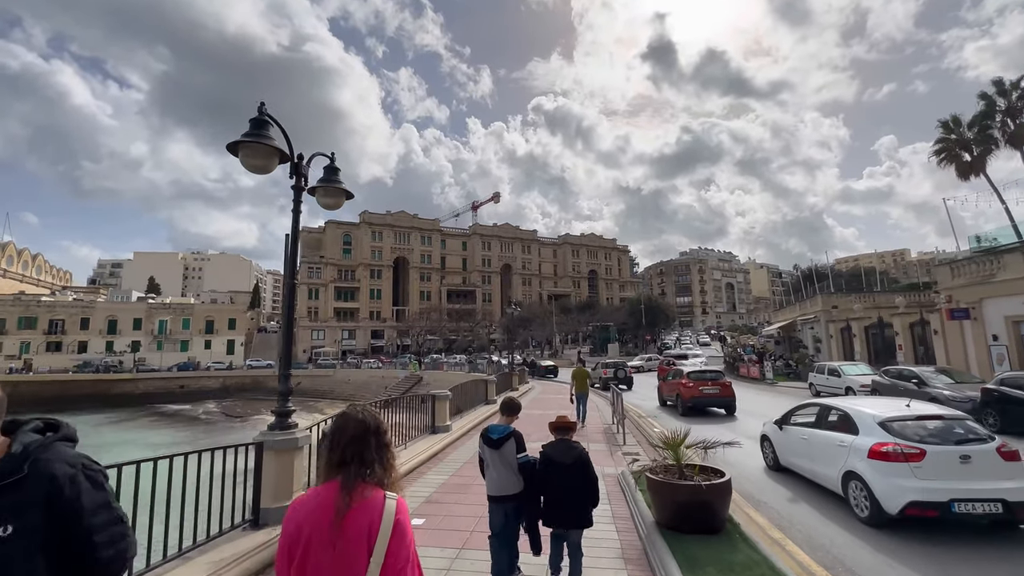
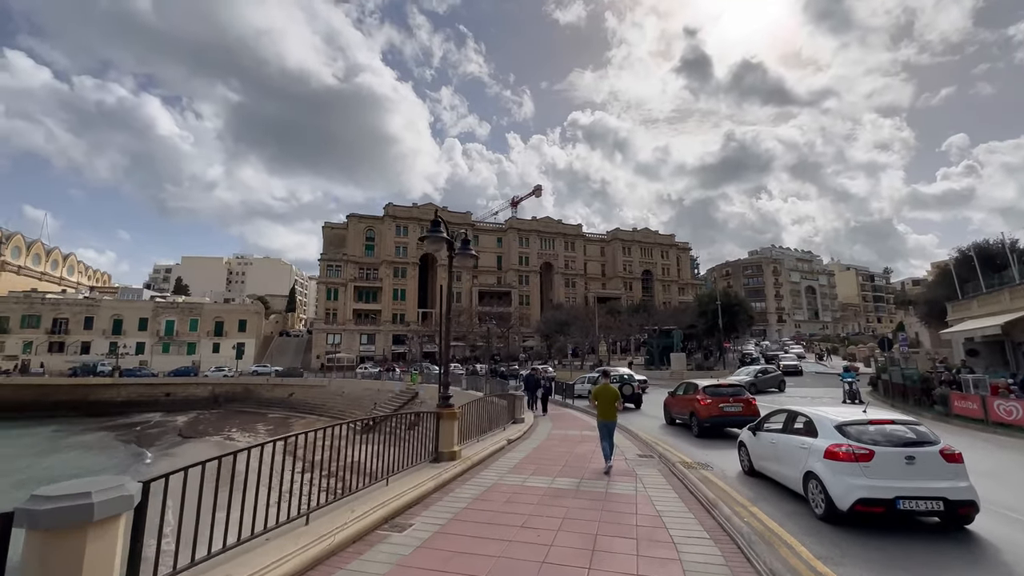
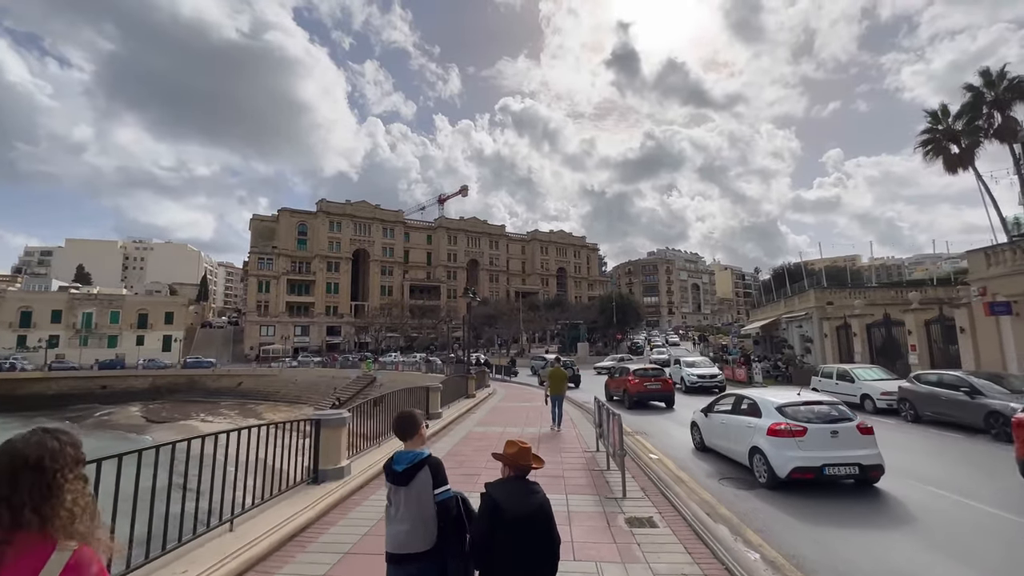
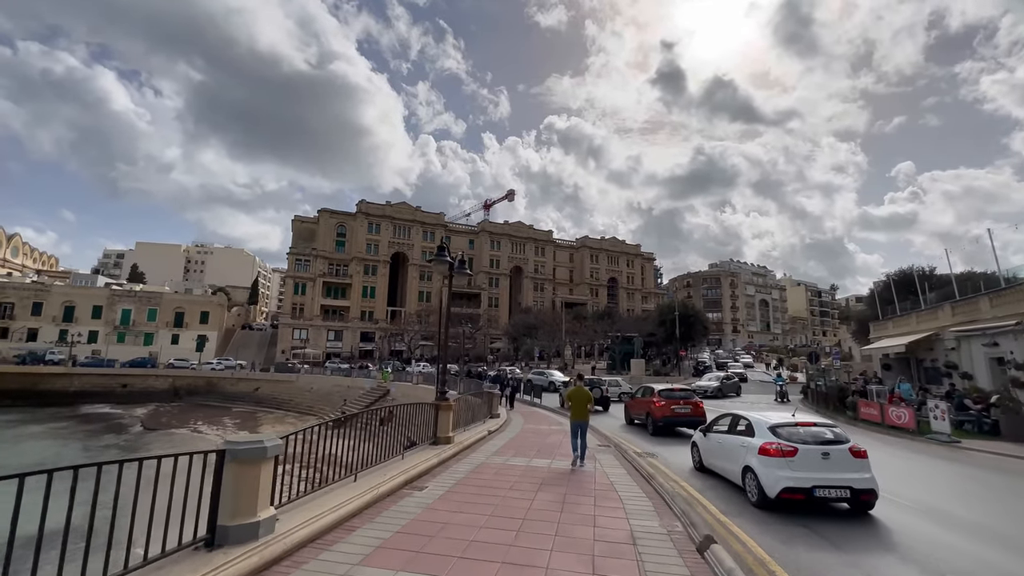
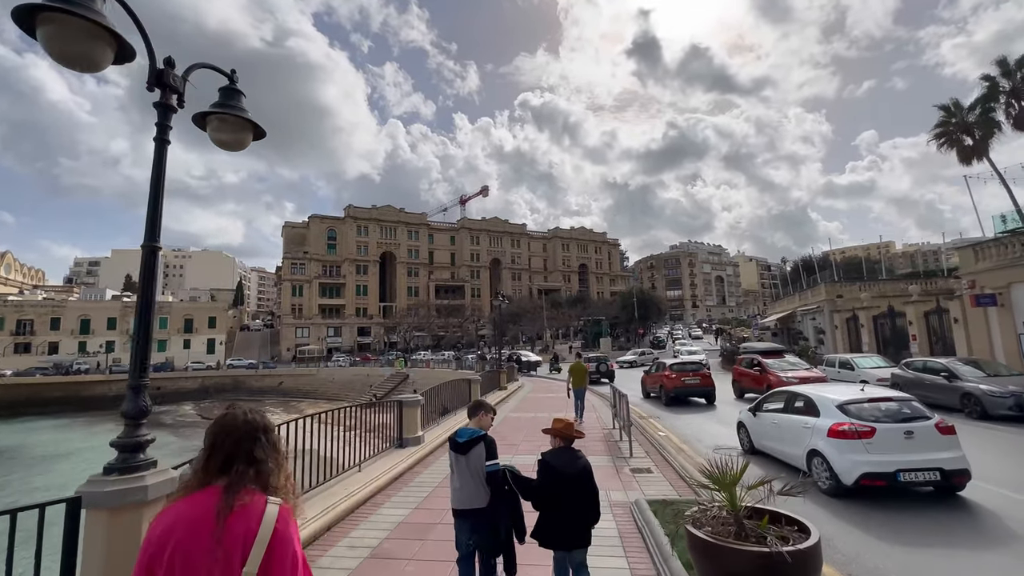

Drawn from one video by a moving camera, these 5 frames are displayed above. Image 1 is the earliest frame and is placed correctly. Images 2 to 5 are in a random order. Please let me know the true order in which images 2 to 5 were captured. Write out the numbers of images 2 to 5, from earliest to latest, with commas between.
5, 3, 4, 2
